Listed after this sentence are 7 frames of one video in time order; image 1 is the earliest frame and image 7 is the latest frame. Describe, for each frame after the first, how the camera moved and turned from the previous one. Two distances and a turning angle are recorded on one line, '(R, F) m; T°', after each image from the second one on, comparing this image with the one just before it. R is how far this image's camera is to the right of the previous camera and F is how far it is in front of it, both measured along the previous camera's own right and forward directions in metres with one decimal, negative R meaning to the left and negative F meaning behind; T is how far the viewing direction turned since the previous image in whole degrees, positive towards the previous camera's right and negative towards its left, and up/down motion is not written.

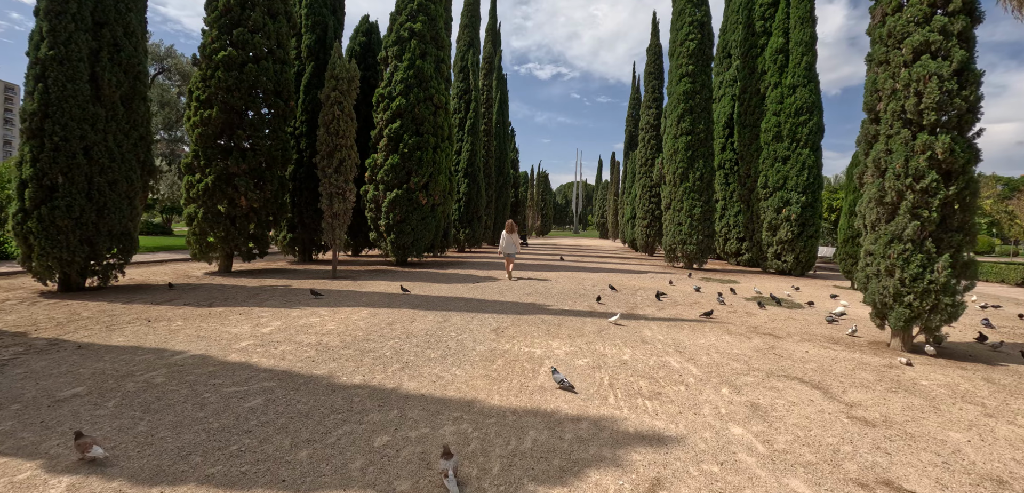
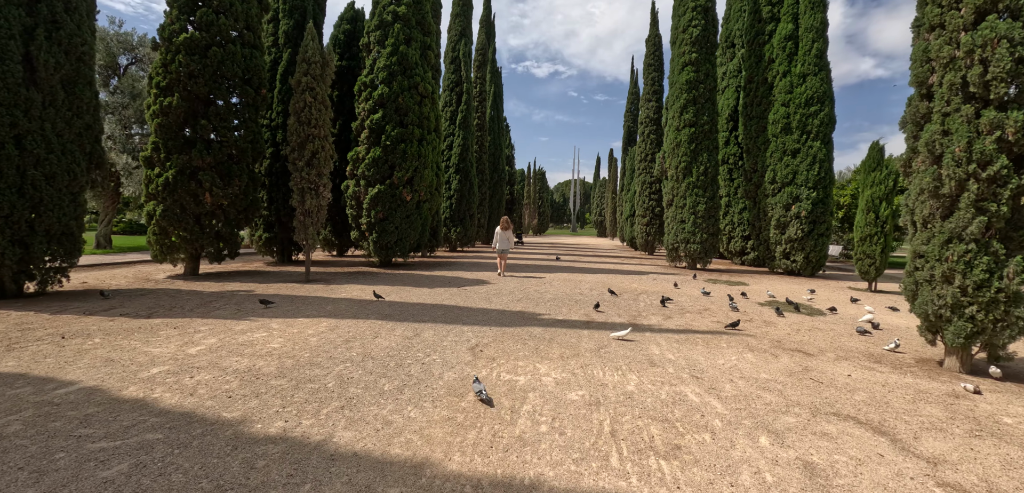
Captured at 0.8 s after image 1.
(+0.2, +1.1) m; 0°
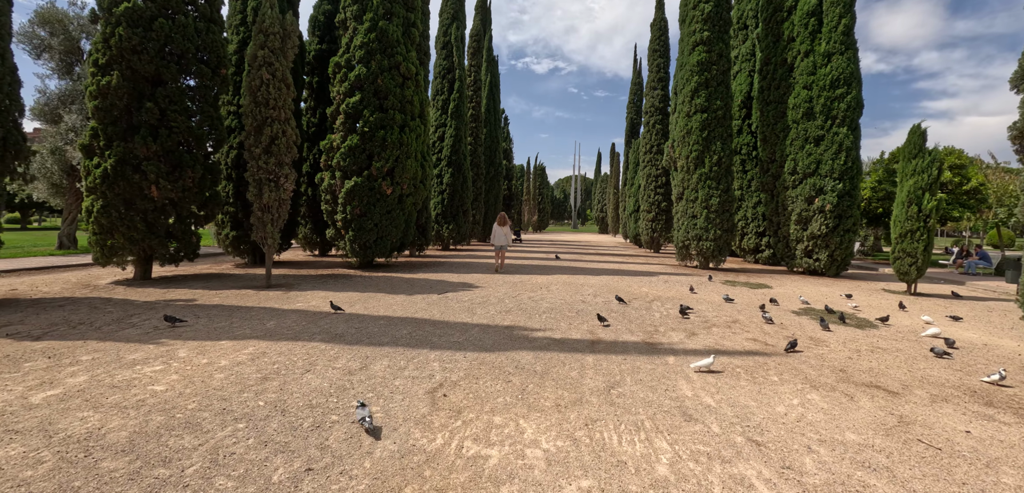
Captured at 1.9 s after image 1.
(+0.2, +1.5) m; 0°
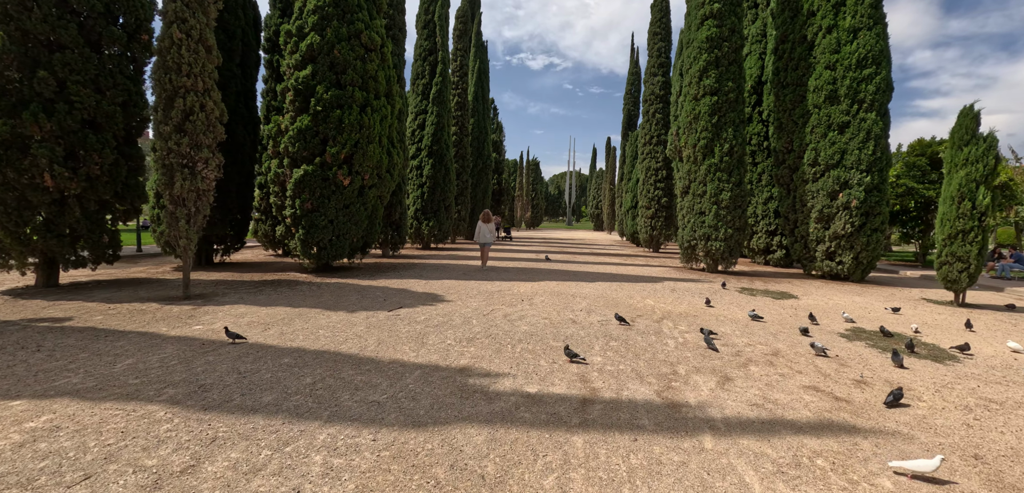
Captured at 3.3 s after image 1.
(+0.3, +1.8) m; +1°
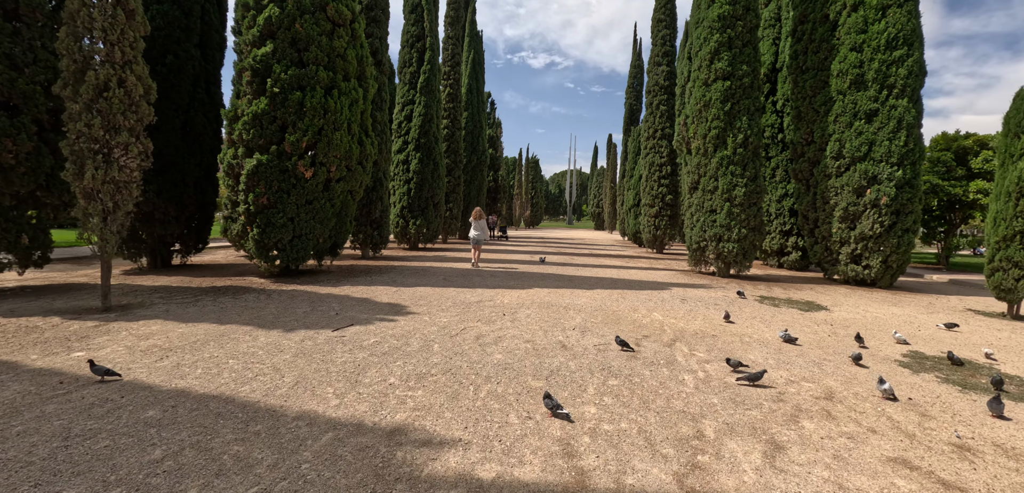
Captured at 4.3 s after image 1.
(+0.3, +1.3) m; 0°
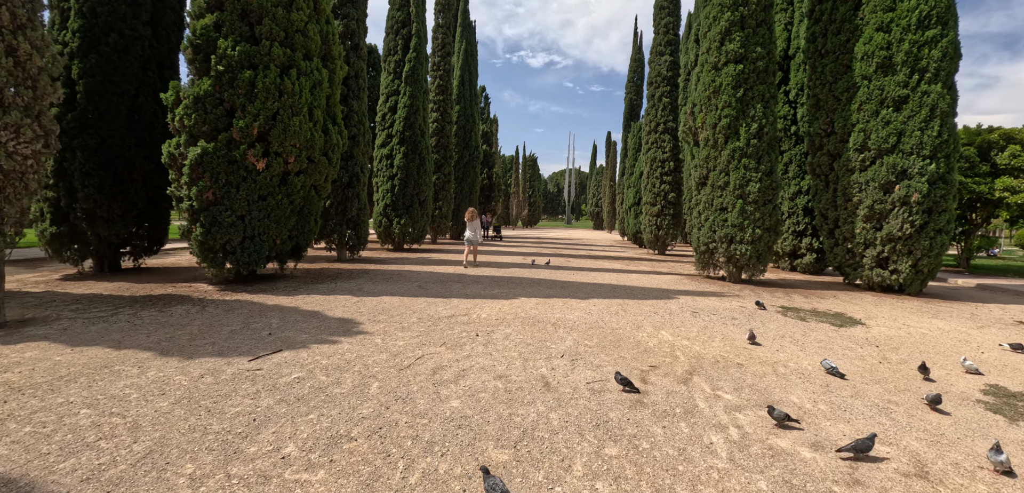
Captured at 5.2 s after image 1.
(+0.3, +1.2) m; 0°
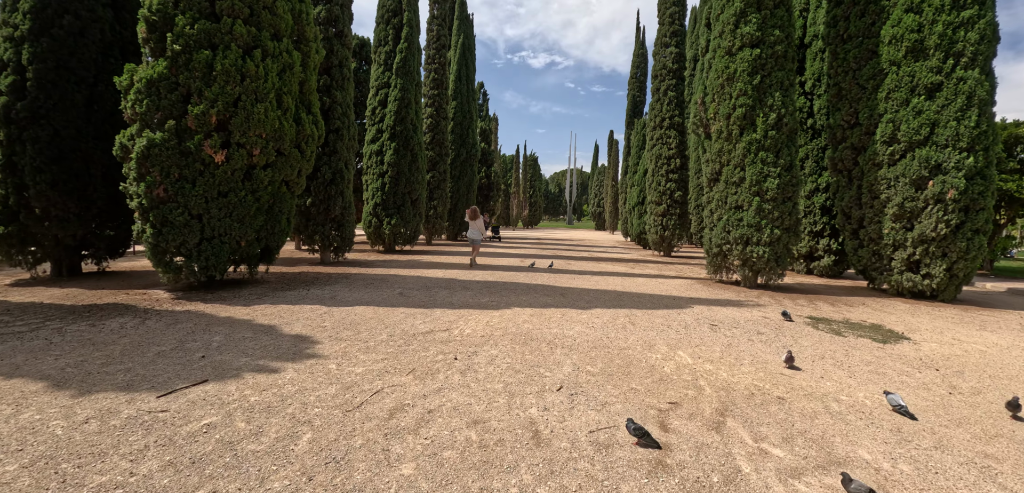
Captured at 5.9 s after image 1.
(+0.1, +0.9) m; 0°
